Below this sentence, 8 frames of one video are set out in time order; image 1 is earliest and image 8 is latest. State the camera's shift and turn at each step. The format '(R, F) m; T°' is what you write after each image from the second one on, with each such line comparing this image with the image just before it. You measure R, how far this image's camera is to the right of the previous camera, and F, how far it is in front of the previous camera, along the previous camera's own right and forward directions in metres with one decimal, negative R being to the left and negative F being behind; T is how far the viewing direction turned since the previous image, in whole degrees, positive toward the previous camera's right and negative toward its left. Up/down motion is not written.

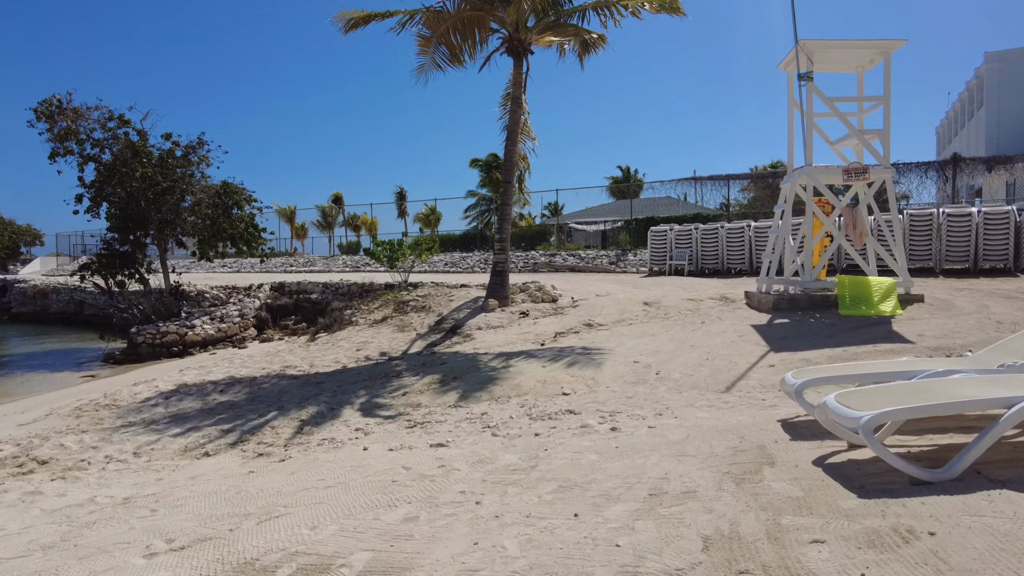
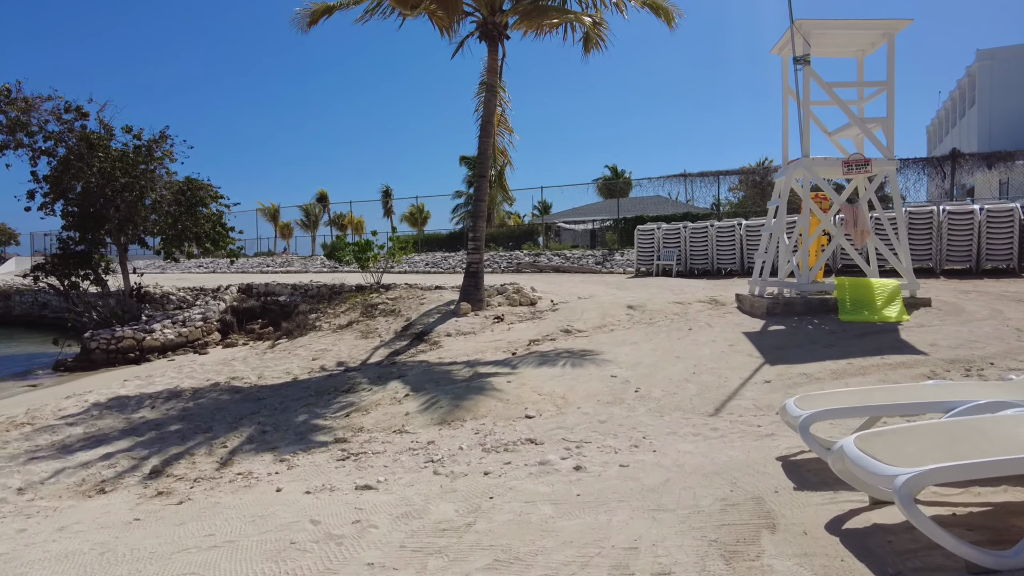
(+0.3, +0.8) m; +1°
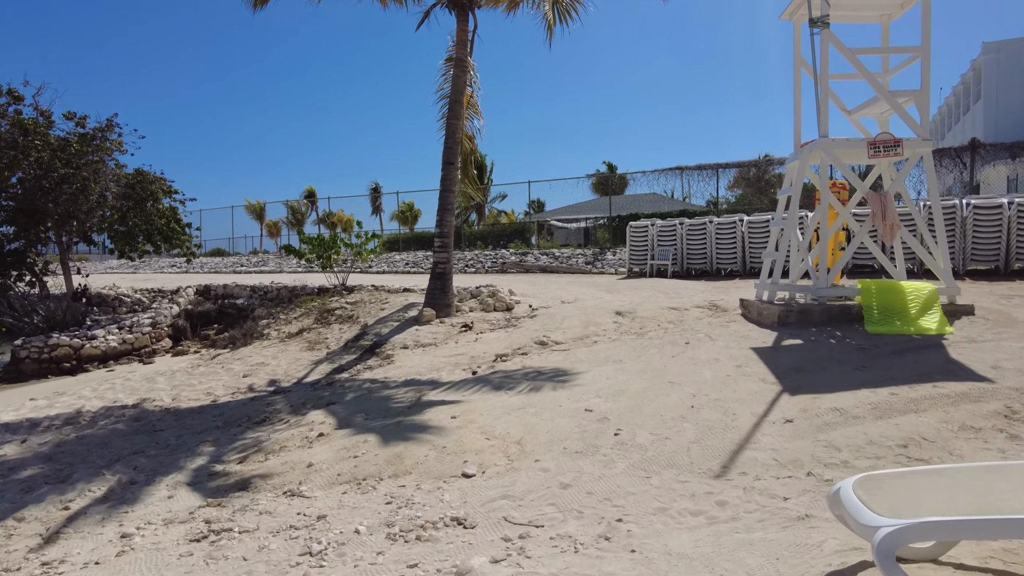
(+0.4, +1.4) m; 0°
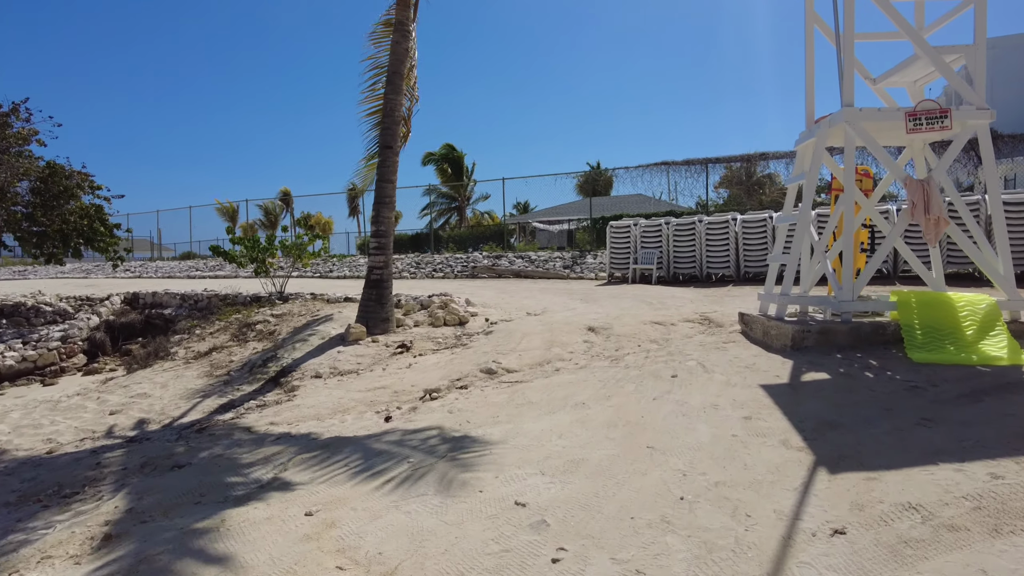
(+0.5, +1.7) m; +1°
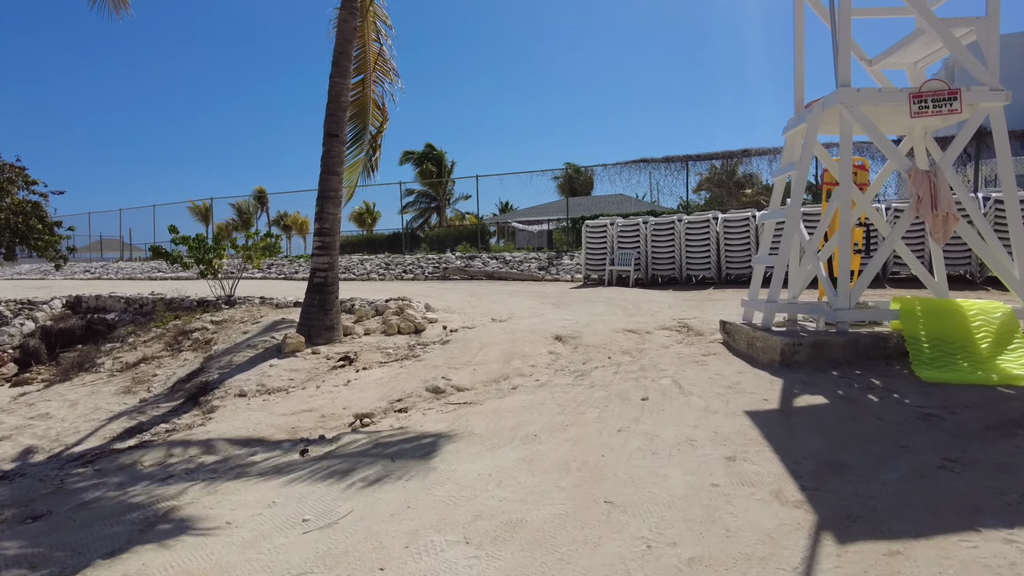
(+0.3, +0.8) m; +1°
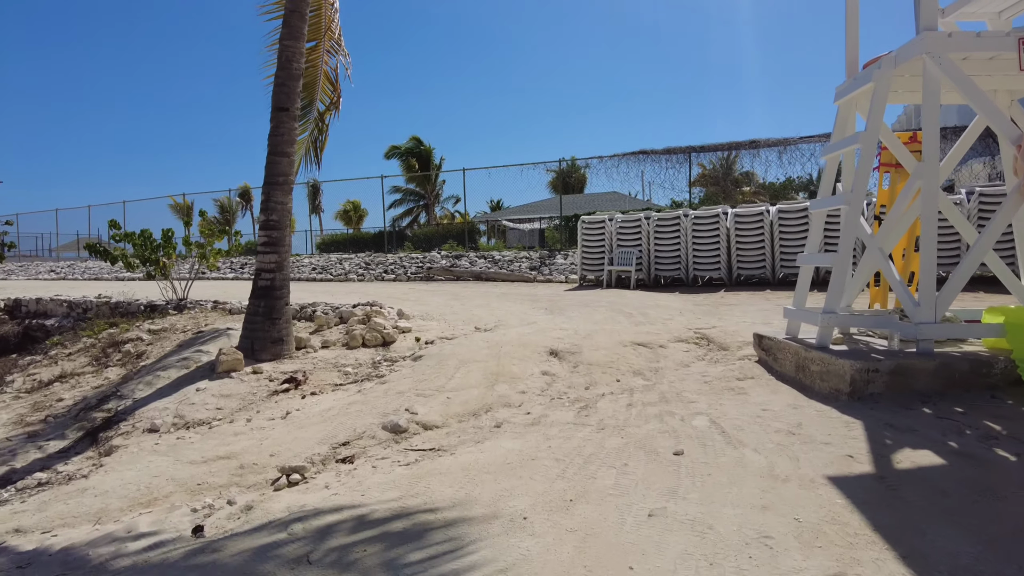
(+0.1, +1.2) m; +1°
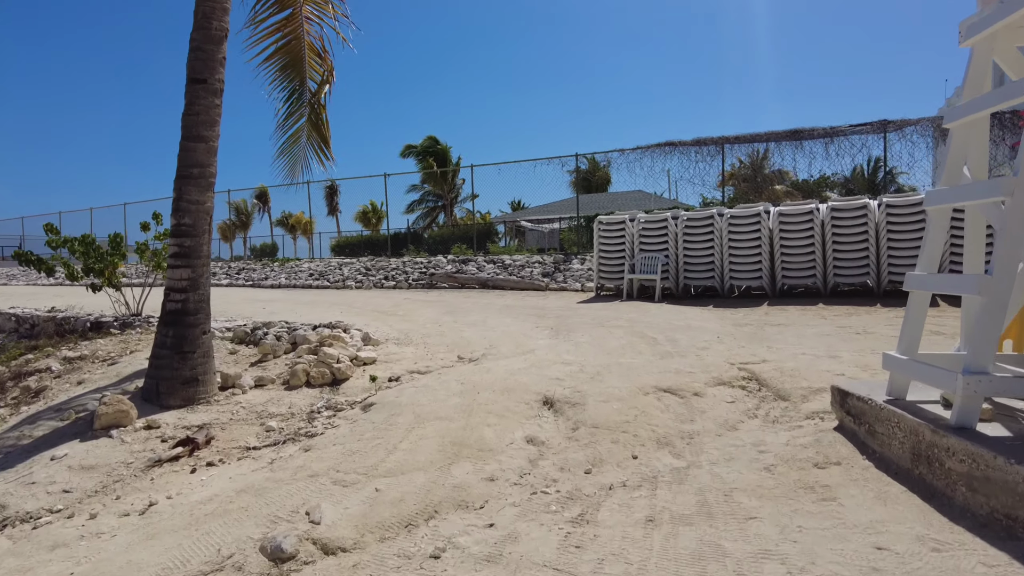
(+0.3, +1.5) m; -2°
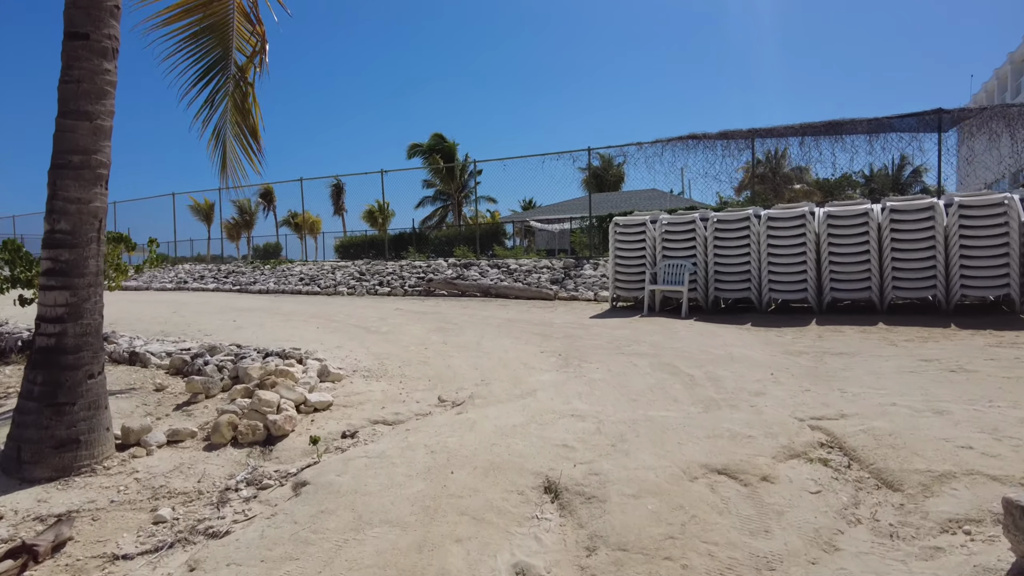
(+0.1, +1.3) m; -1°
